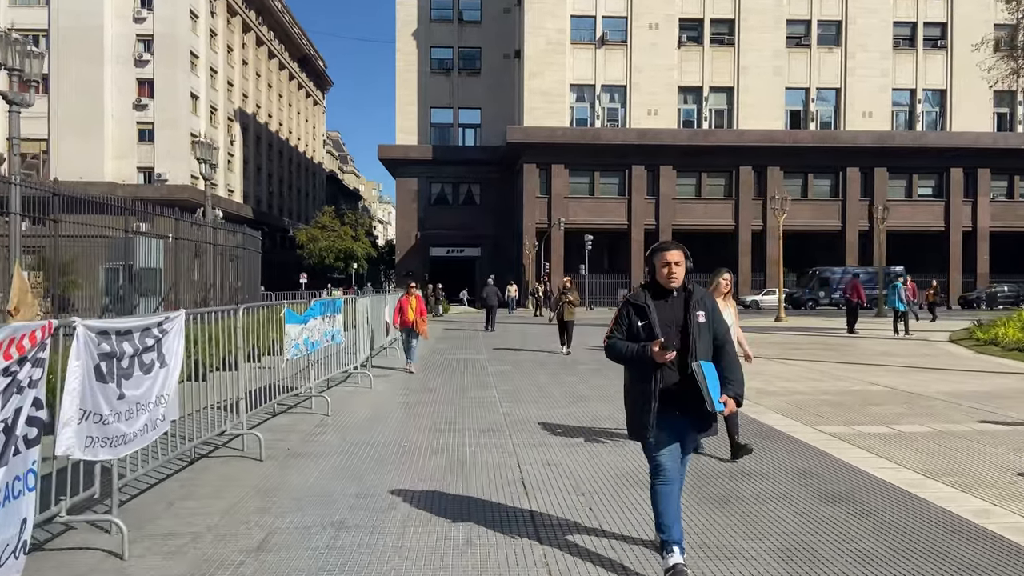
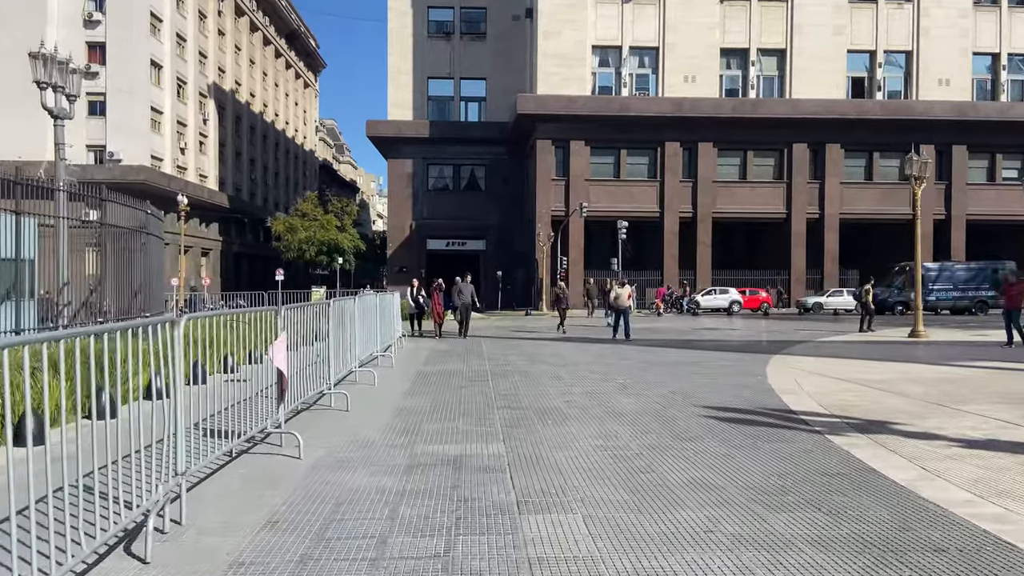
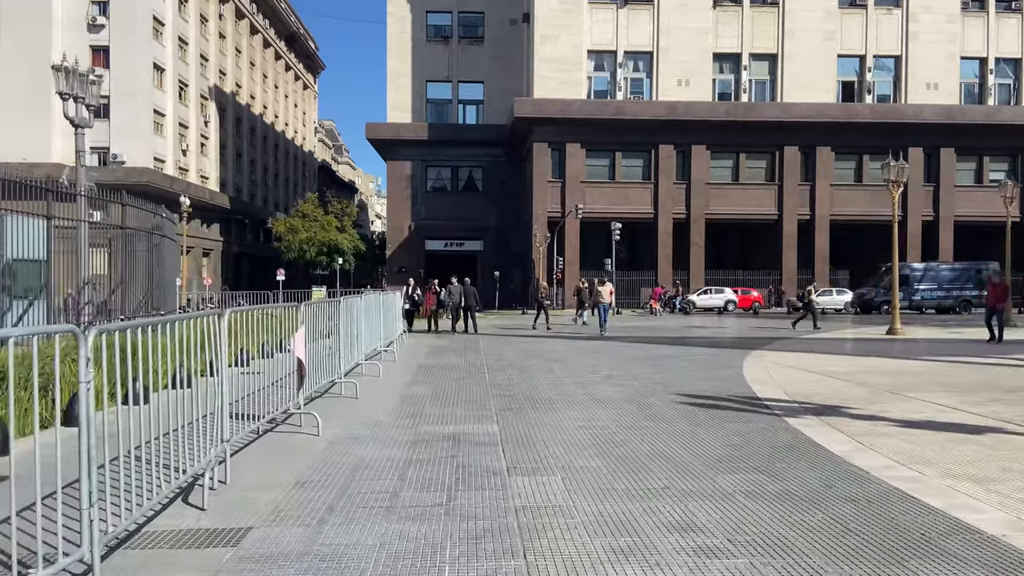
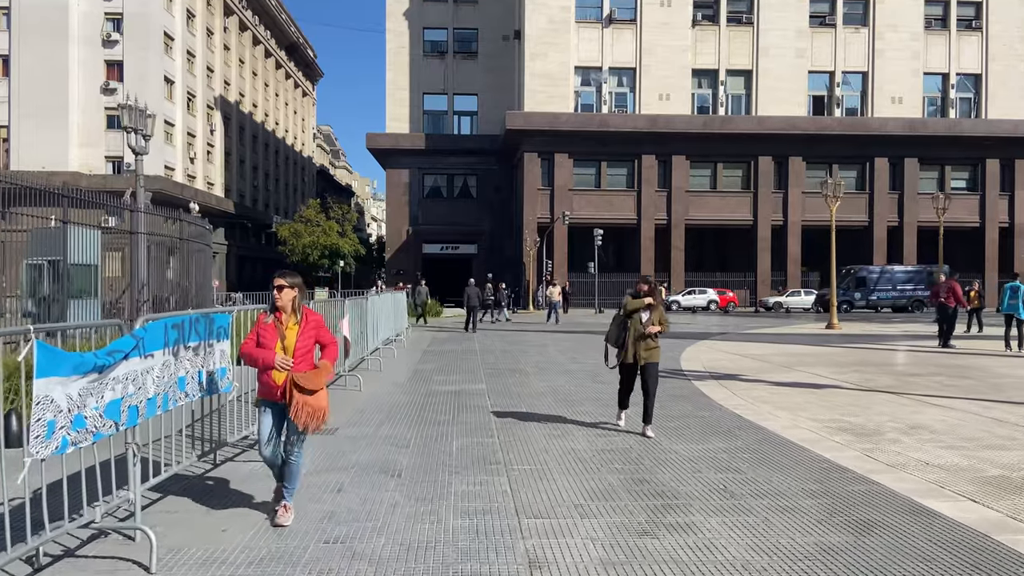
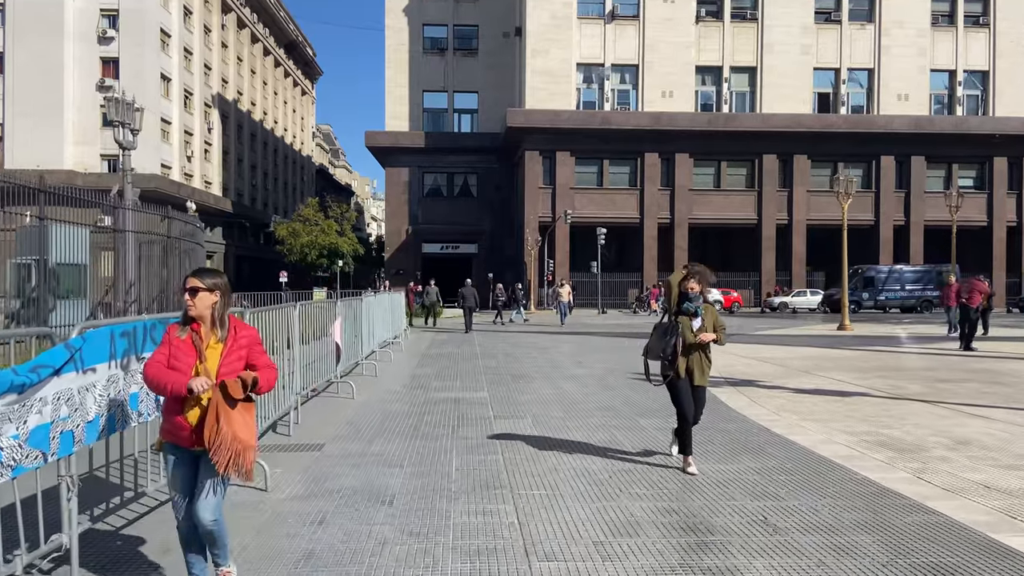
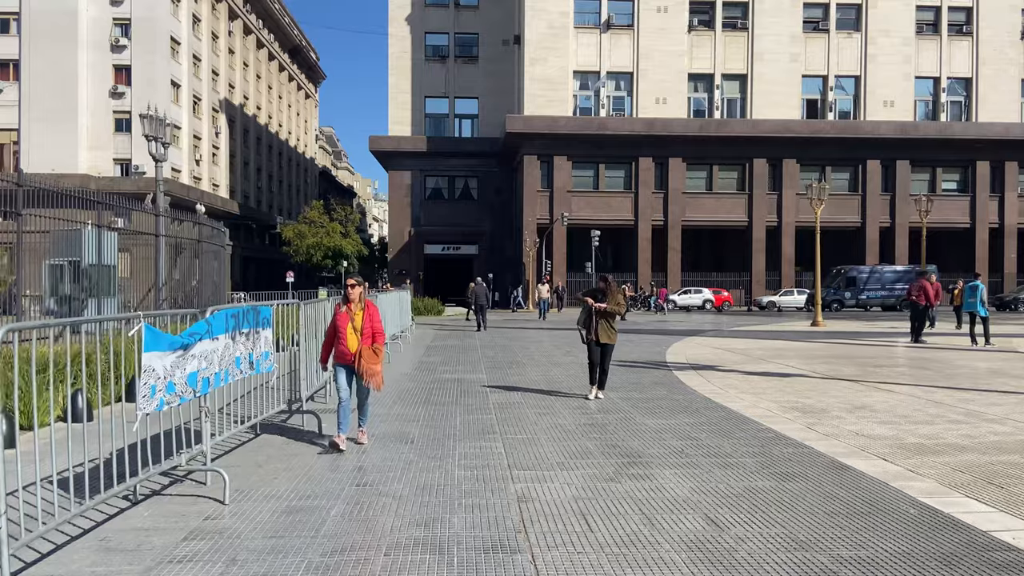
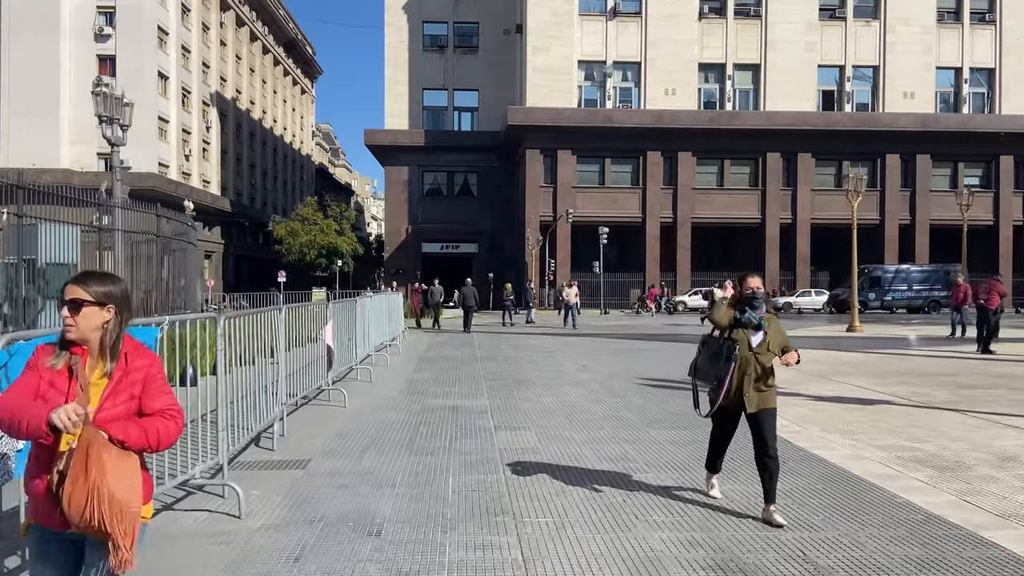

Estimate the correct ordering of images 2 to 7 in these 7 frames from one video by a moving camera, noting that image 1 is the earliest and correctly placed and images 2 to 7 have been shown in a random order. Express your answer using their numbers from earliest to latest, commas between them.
6, 4, 5, 7, 3, 2
